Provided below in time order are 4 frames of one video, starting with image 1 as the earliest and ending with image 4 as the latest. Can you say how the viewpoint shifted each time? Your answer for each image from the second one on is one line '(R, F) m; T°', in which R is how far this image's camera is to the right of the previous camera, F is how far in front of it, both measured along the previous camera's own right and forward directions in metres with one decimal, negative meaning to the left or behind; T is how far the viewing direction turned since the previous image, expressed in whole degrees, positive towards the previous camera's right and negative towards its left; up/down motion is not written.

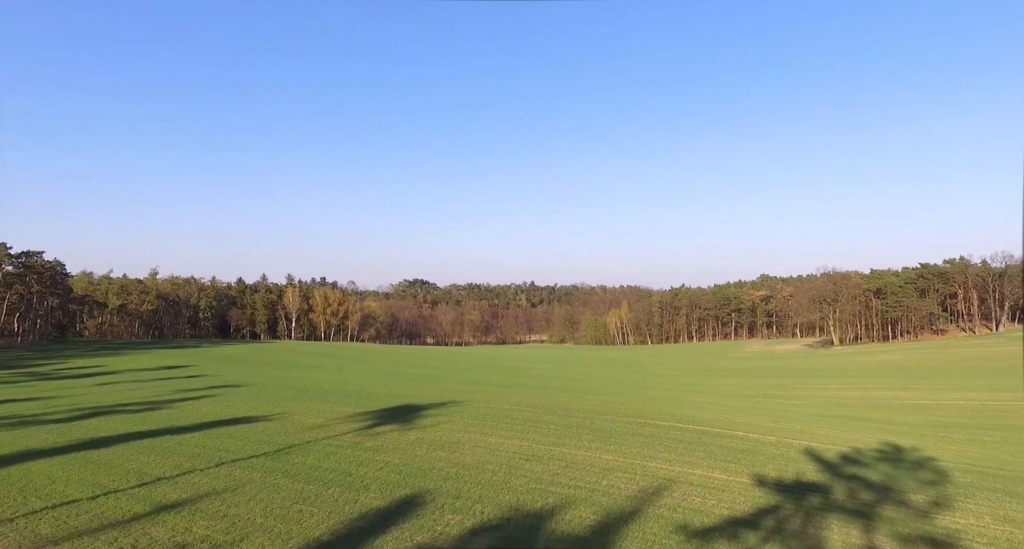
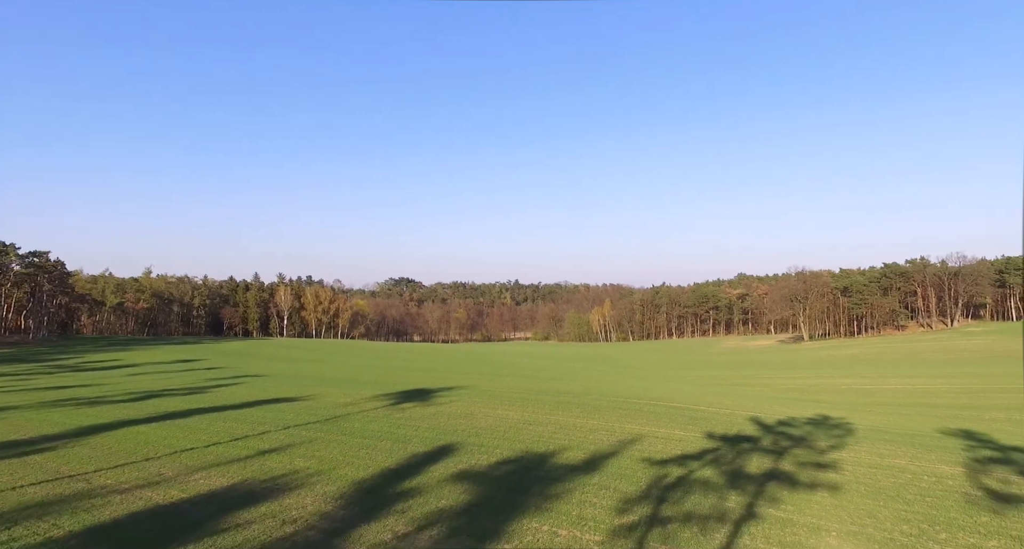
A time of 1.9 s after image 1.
(-0.6, -3.3) m; +2°
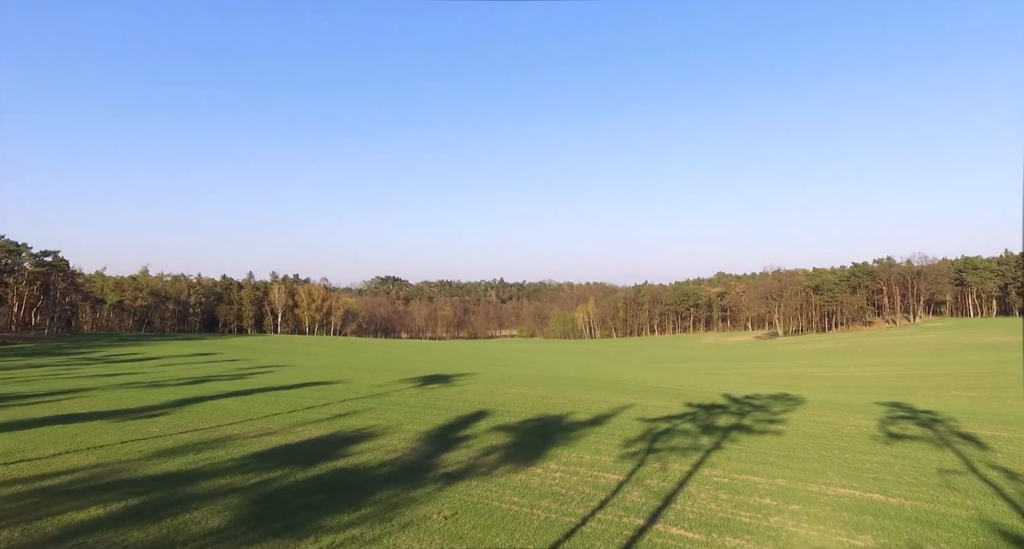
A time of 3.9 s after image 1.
(-1.1, -3.3) m; +2°
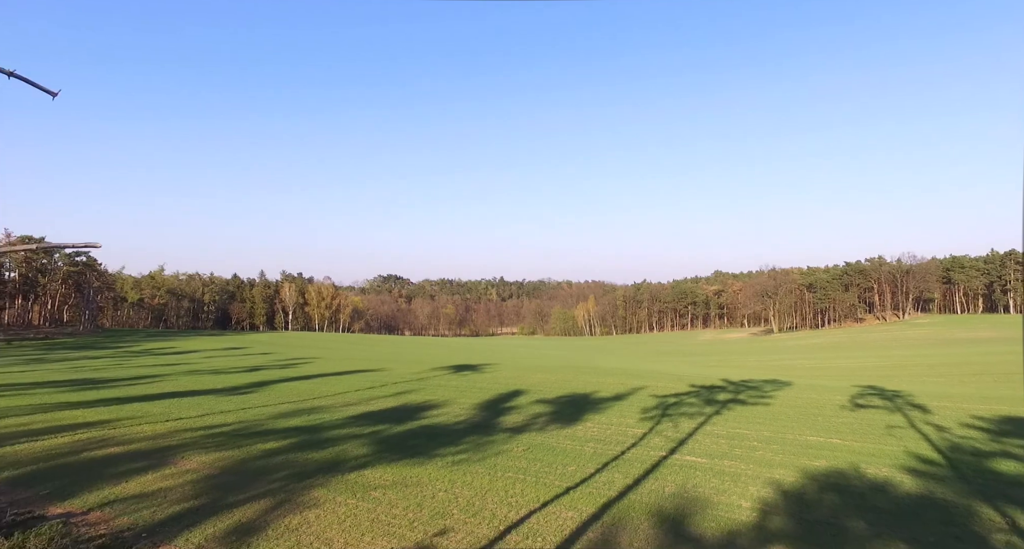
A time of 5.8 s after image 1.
(-1.1, -3.0) m; 0°
